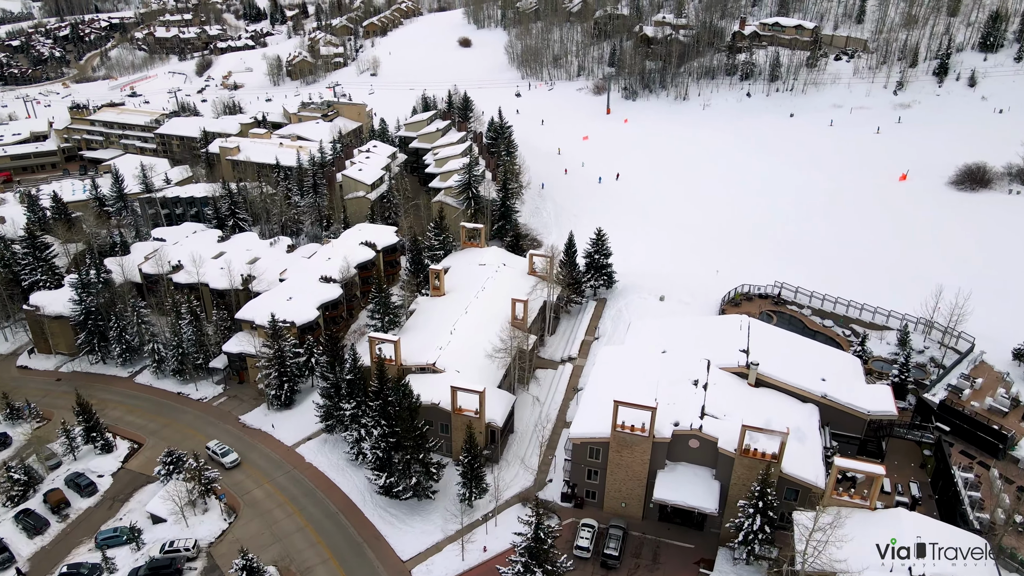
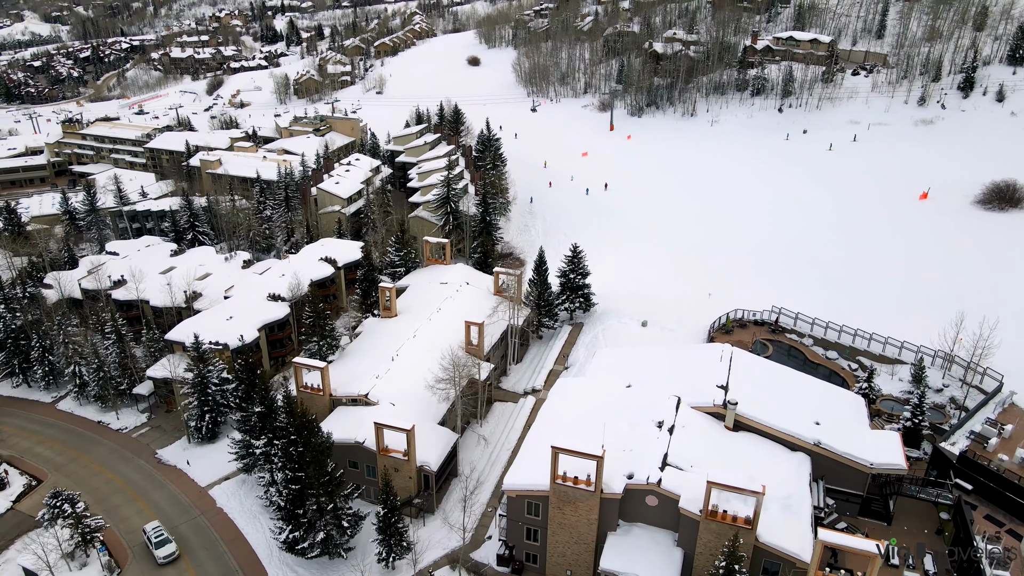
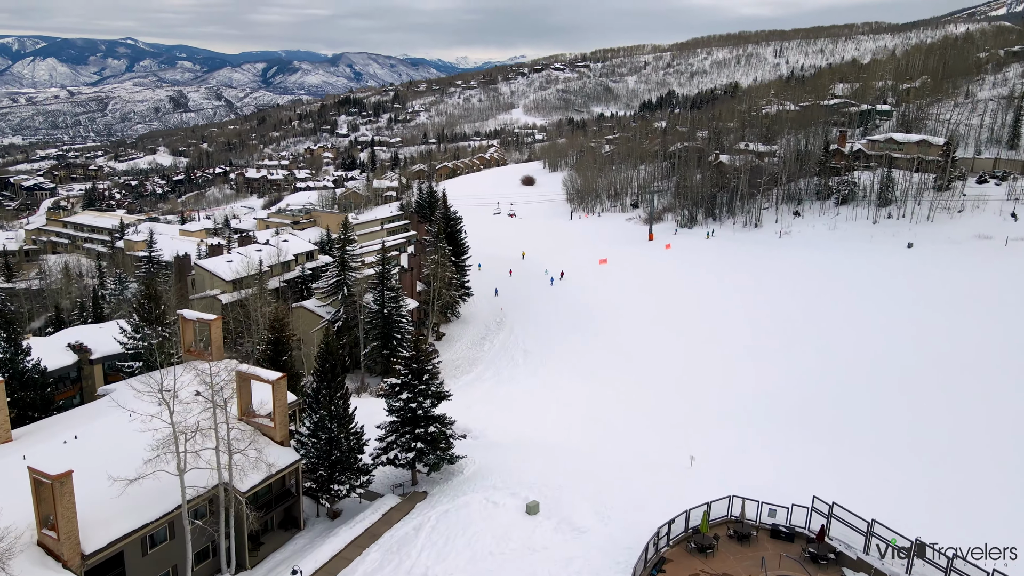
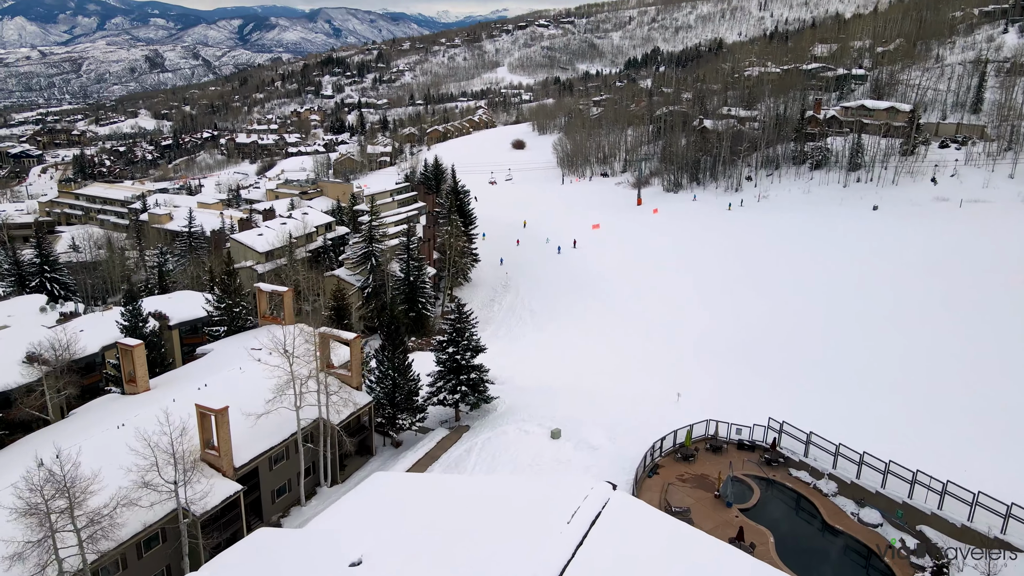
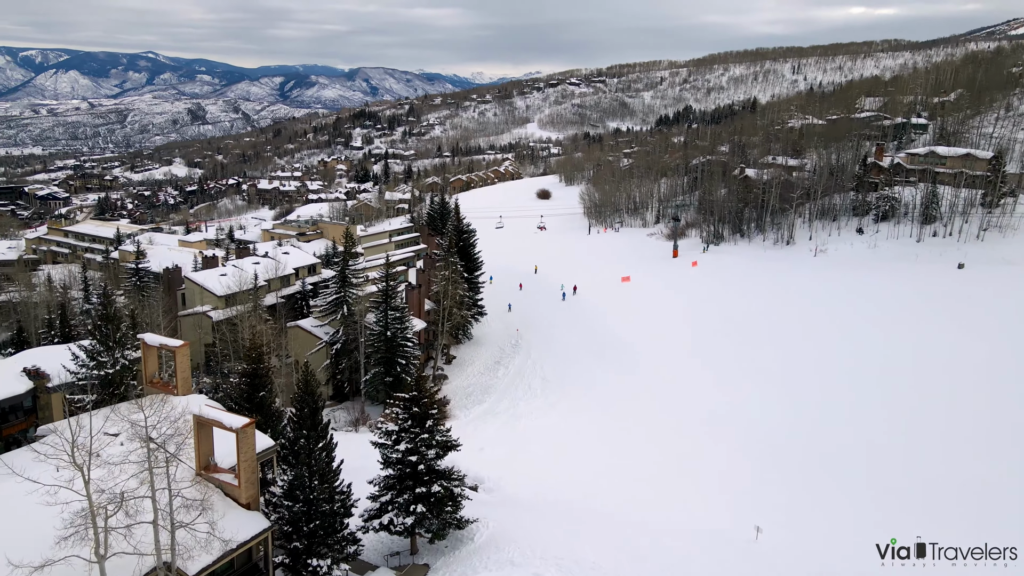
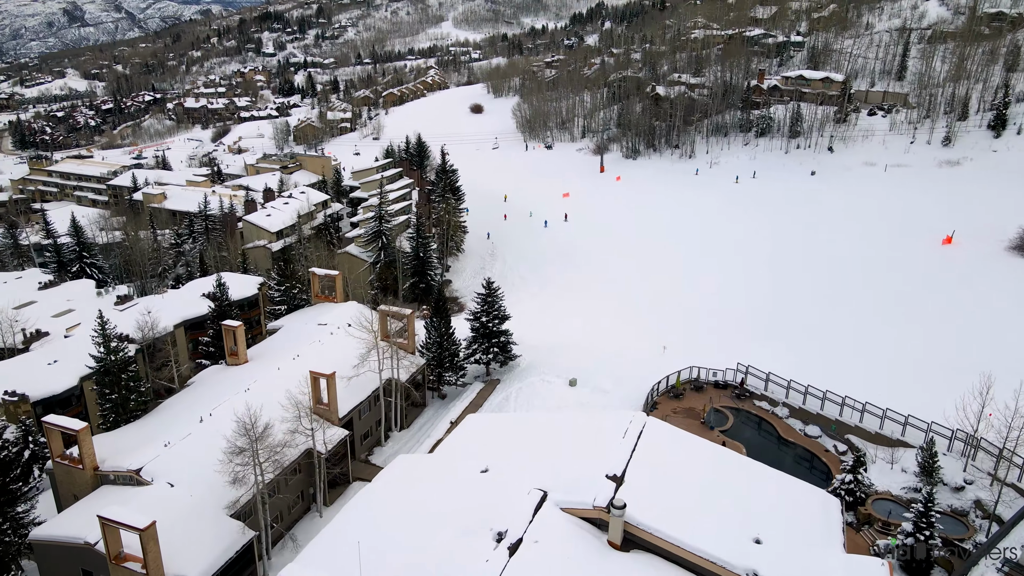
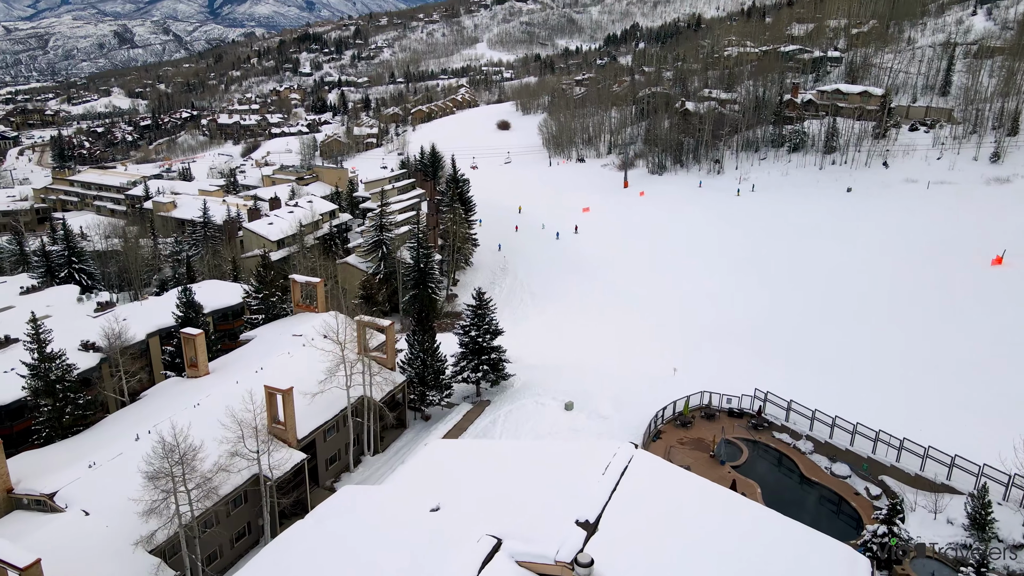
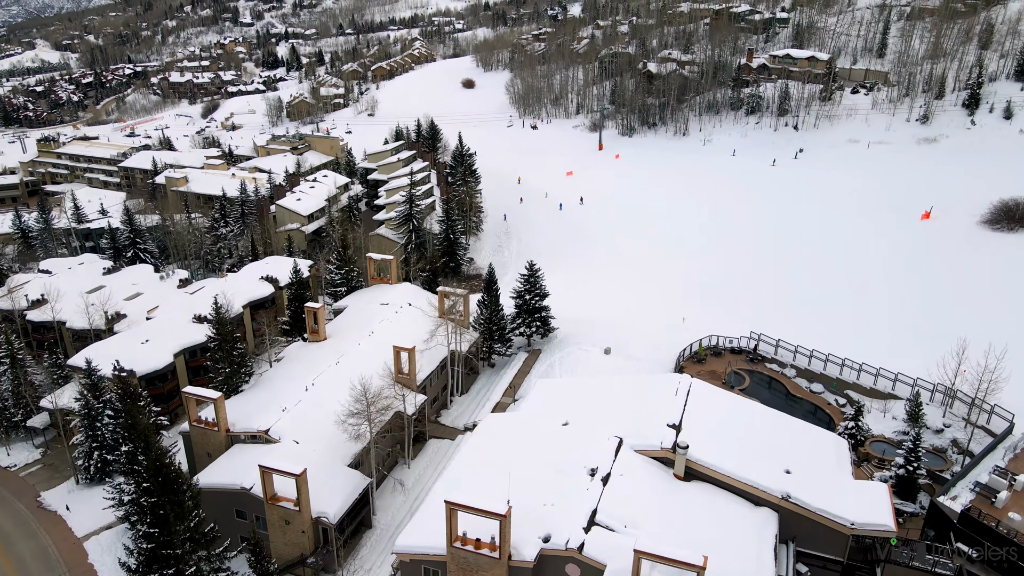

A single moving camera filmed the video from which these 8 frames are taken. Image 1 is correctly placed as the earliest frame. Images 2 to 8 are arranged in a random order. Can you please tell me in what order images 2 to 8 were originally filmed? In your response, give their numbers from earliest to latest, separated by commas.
2, 8, 6, 7, 4, 3, 5
